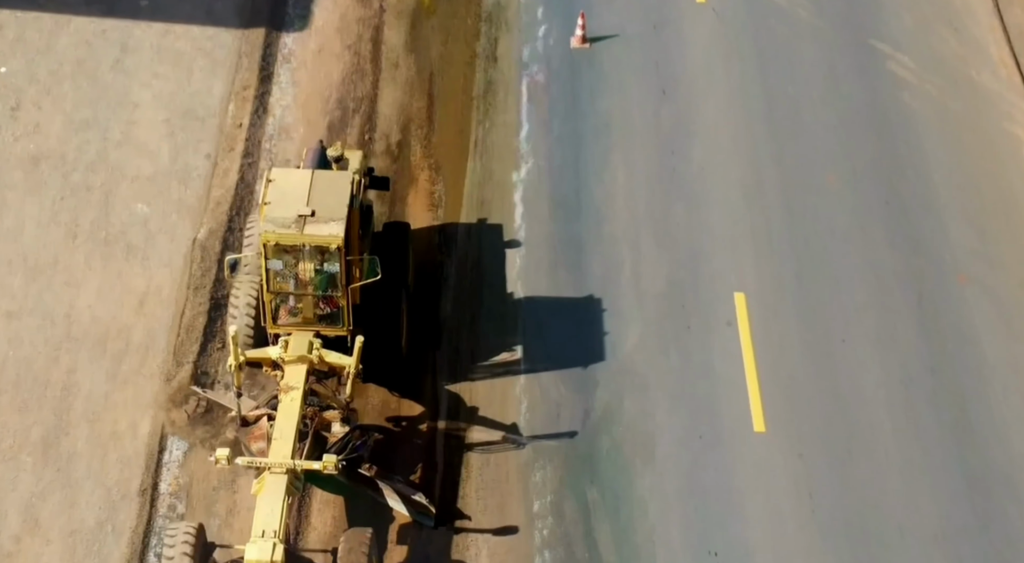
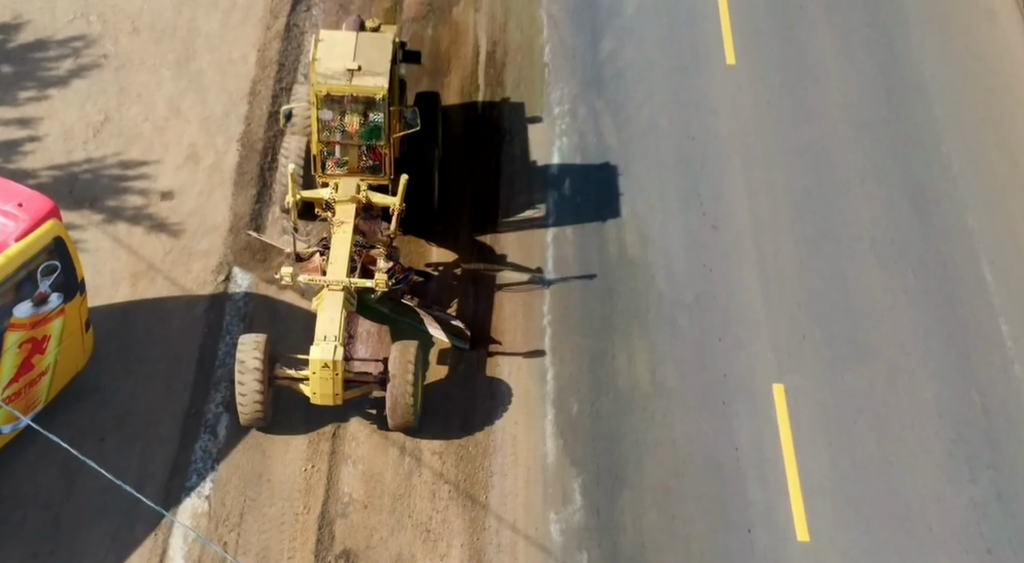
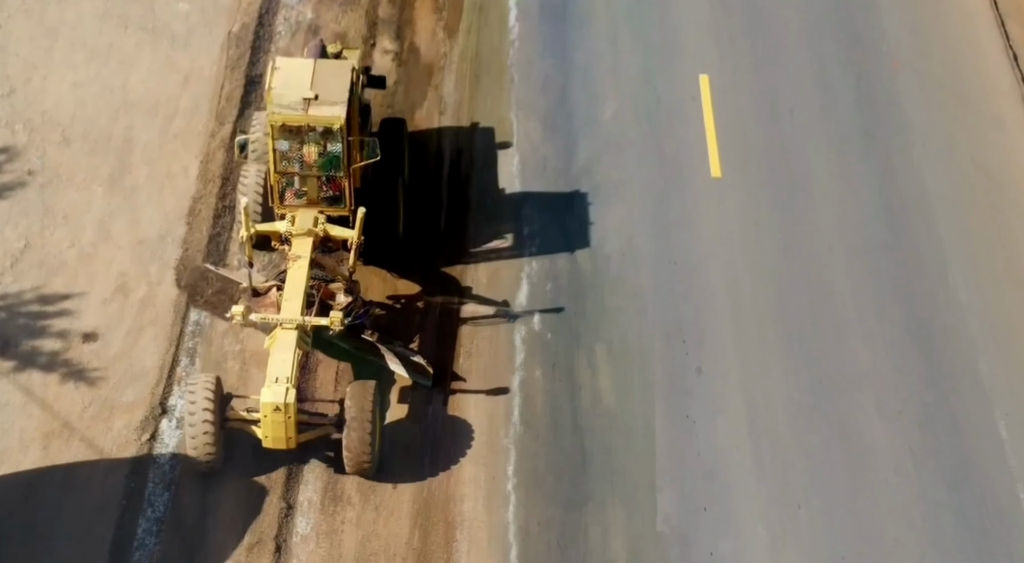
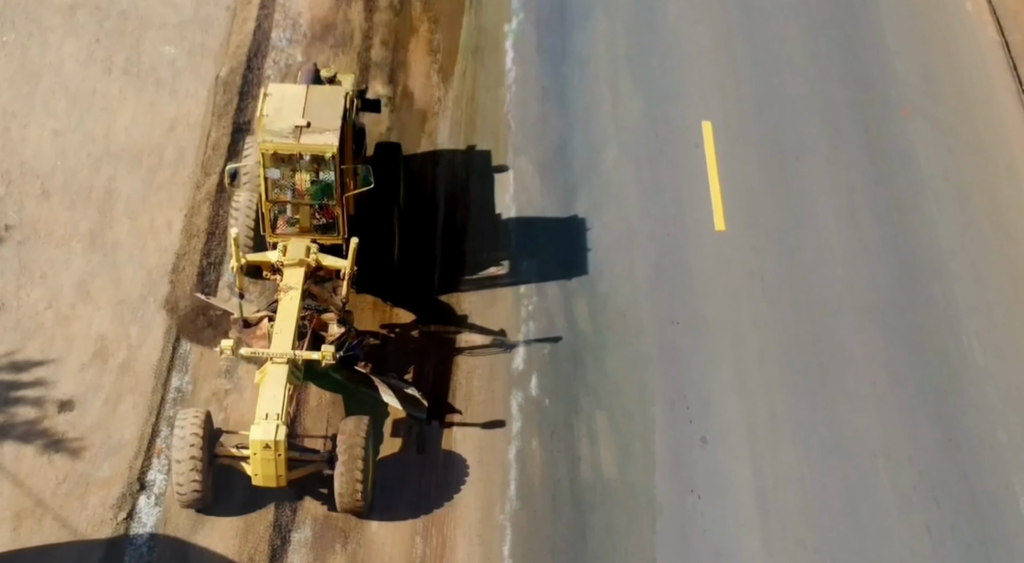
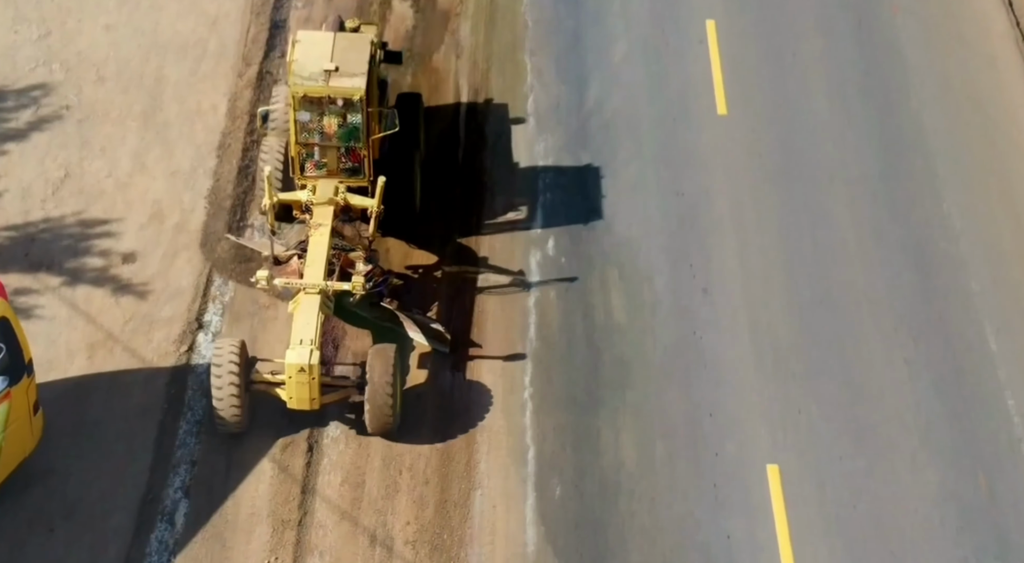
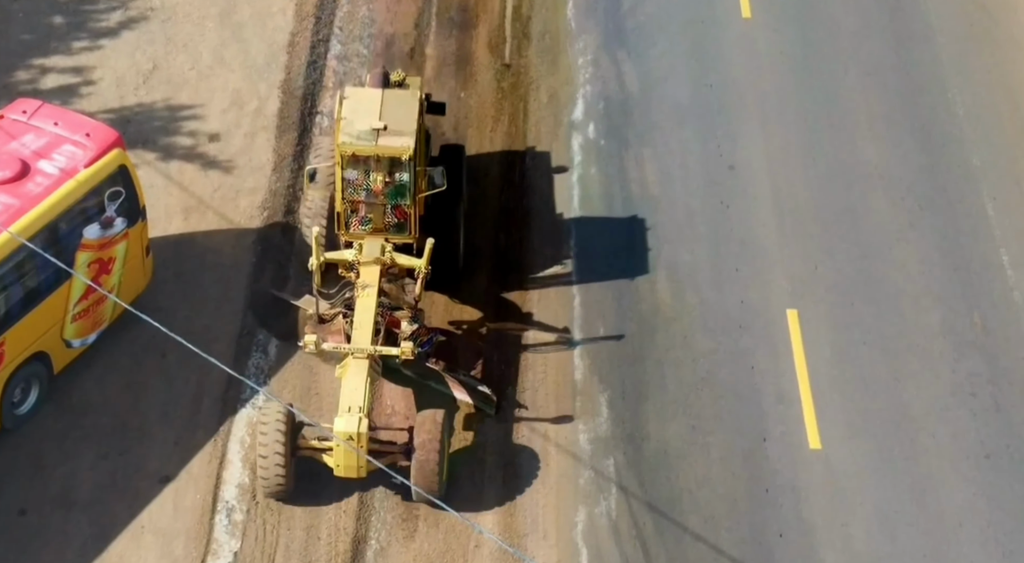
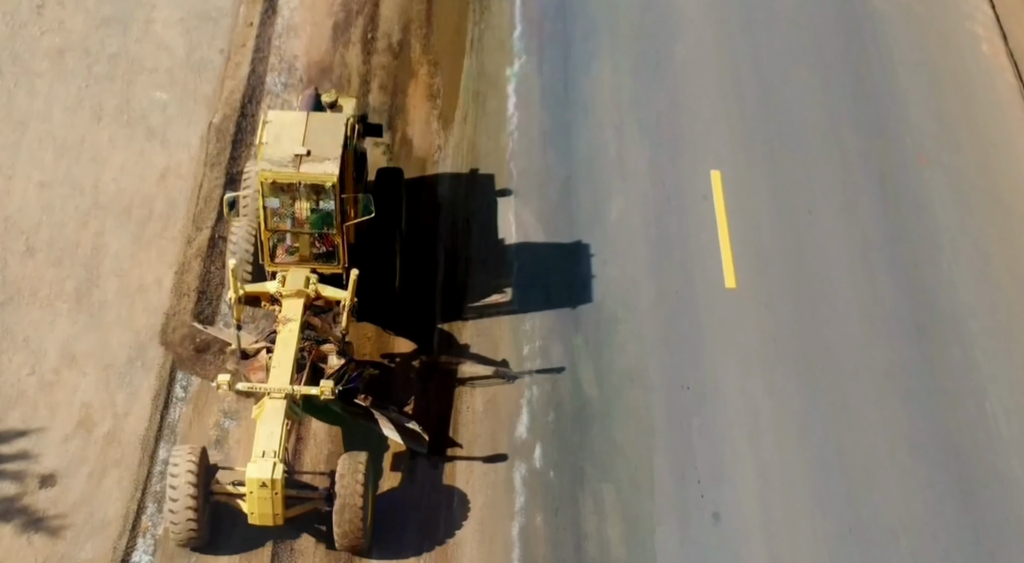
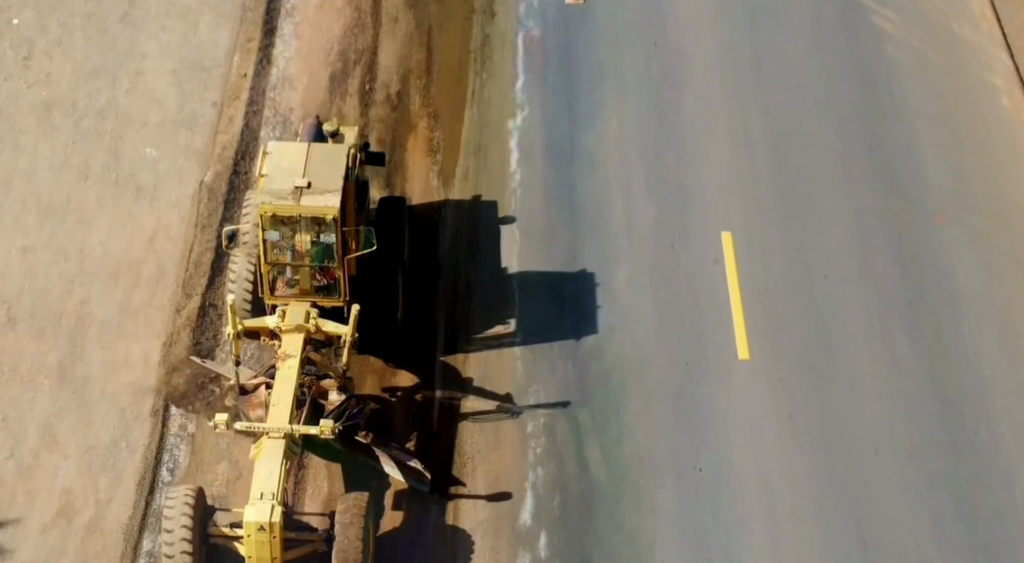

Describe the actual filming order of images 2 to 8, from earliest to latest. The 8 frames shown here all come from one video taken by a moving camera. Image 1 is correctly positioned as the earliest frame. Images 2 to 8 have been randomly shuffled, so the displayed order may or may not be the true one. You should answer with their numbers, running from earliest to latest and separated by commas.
8, 7, 4, 3, 5, 2, 6
